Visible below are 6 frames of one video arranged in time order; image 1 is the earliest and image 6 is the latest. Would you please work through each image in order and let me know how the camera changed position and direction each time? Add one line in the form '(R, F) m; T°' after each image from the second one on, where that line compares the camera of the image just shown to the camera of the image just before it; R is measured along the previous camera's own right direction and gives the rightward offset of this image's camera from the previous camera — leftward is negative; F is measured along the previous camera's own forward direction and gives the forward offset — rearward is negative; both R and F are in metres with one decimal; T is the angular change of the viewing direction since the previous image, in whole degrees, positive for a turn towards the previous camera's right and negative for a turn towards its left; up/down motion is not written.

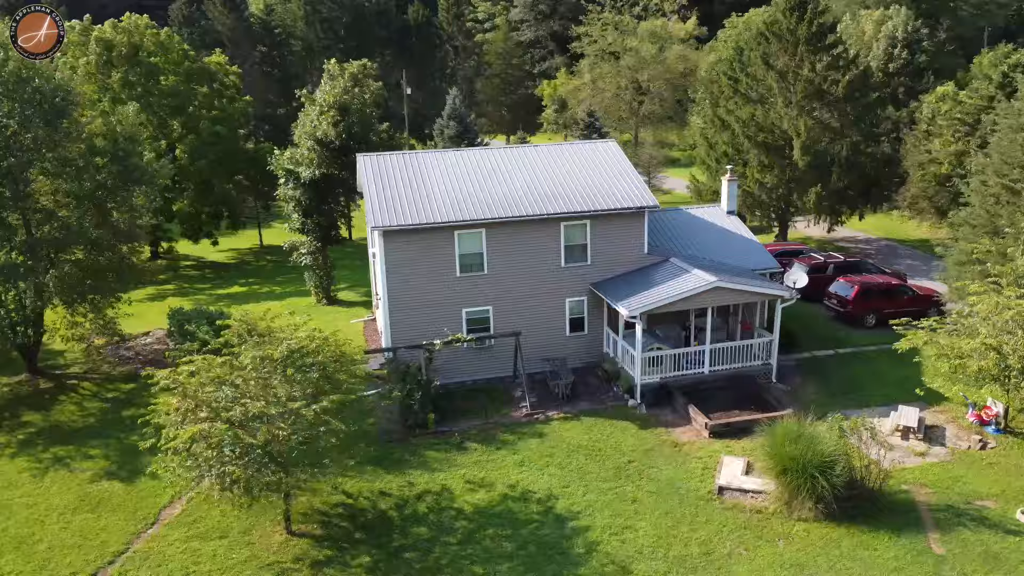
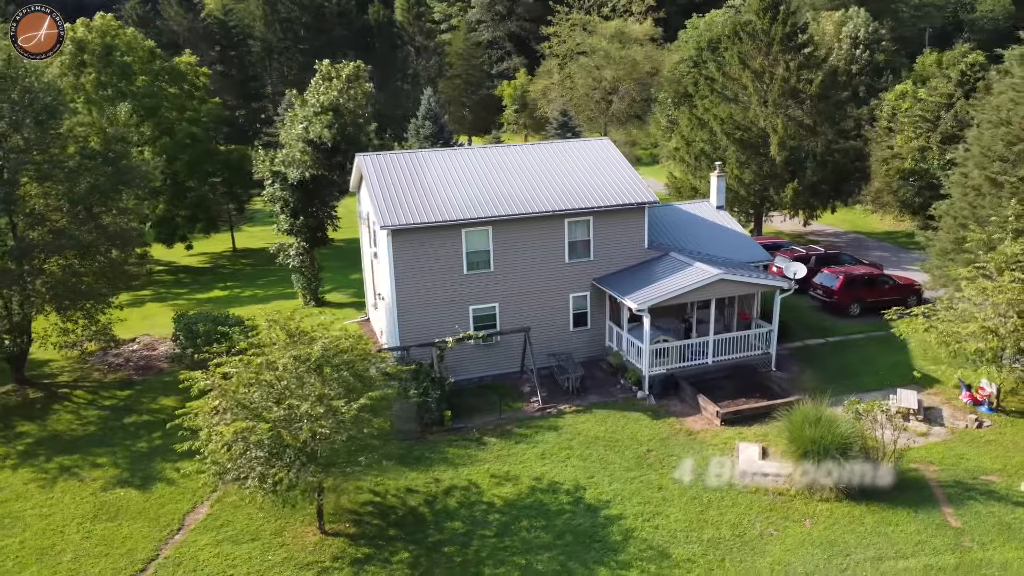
(-1.4, -0.2) m; +4°
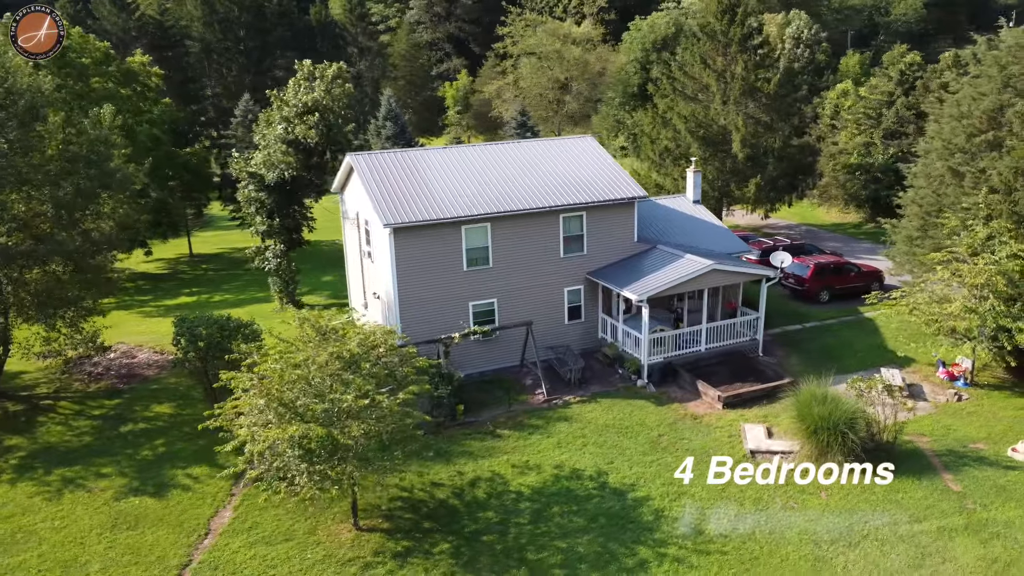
(-1.8, -0.2) m; +5°
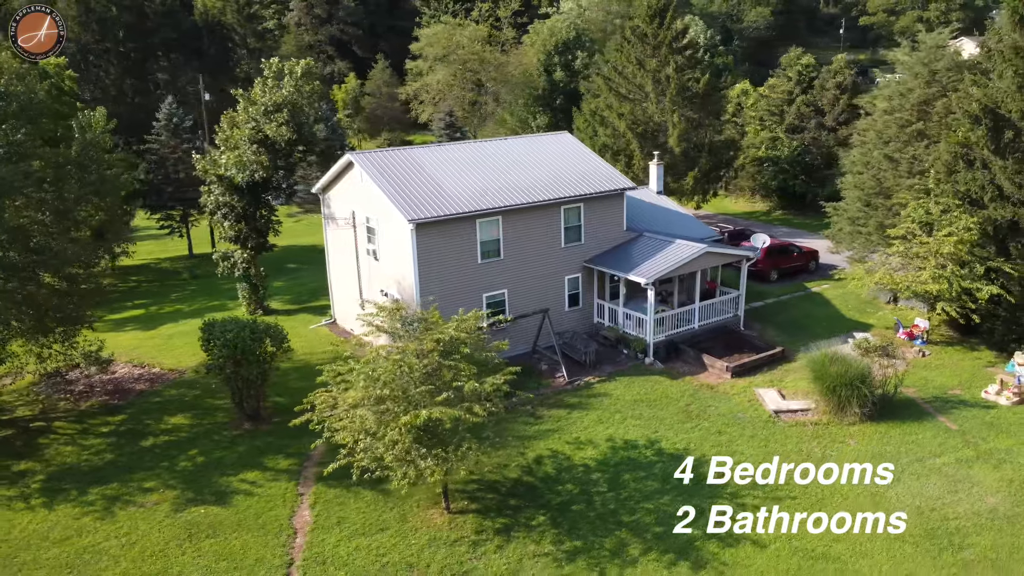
(-4.0, -0.4) m; +10°
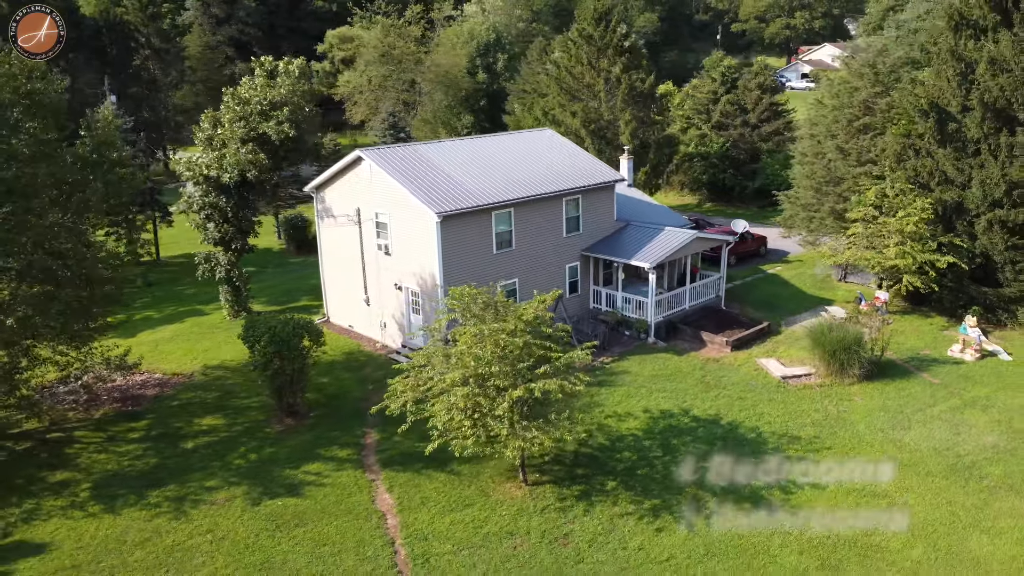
(-3.6, -0.6) m; +9°
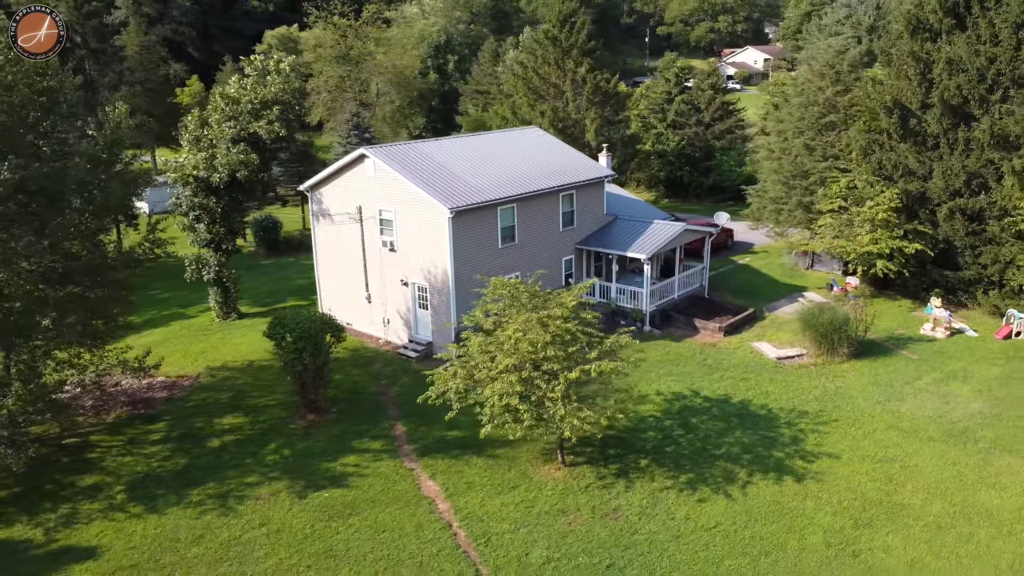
(-2.2, -0.5) m; +5°
